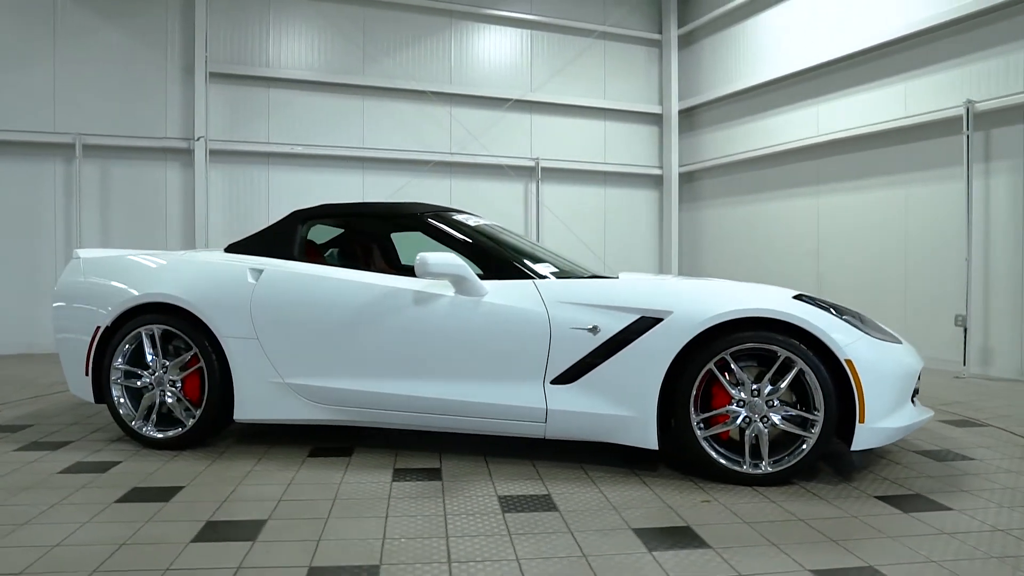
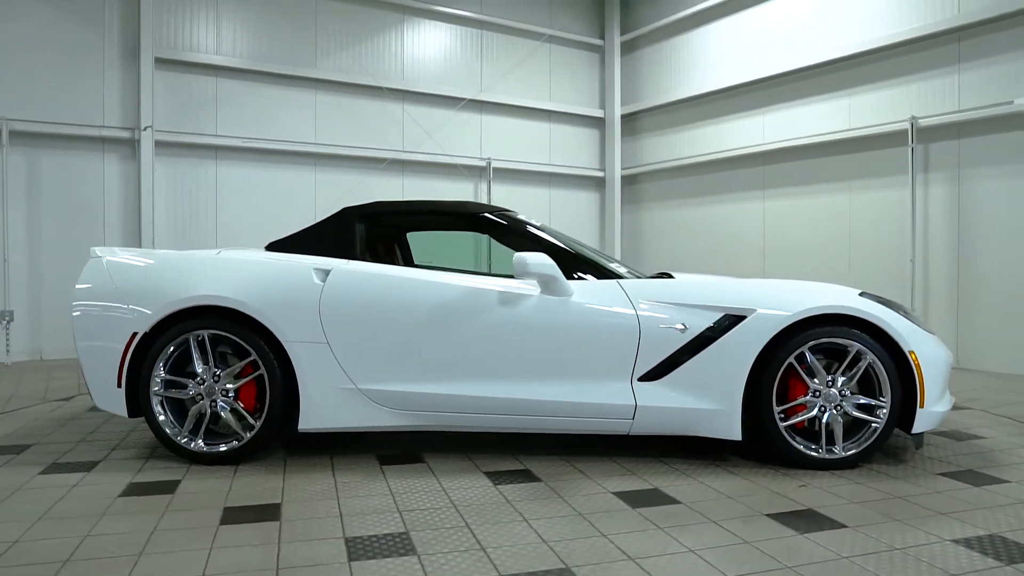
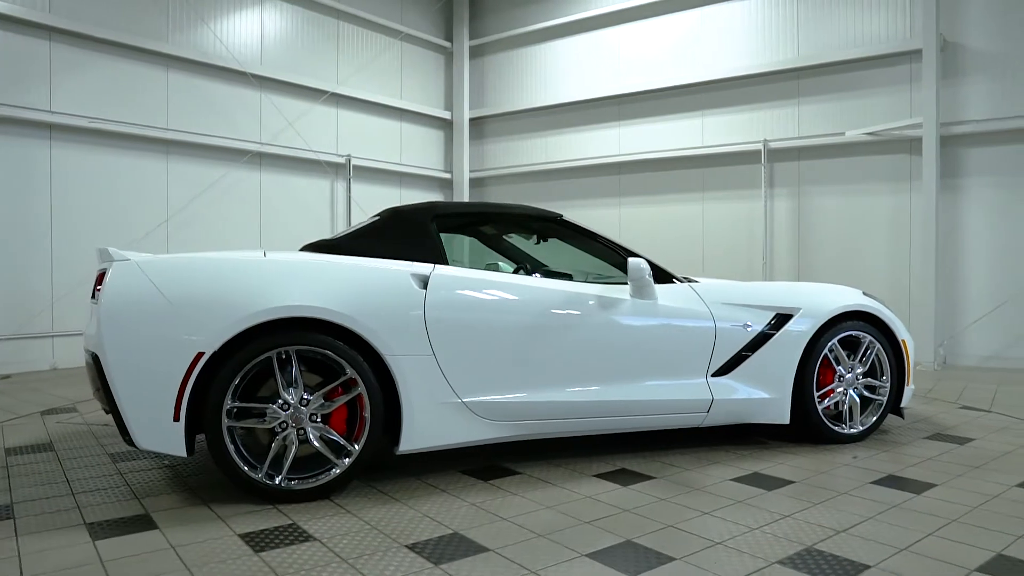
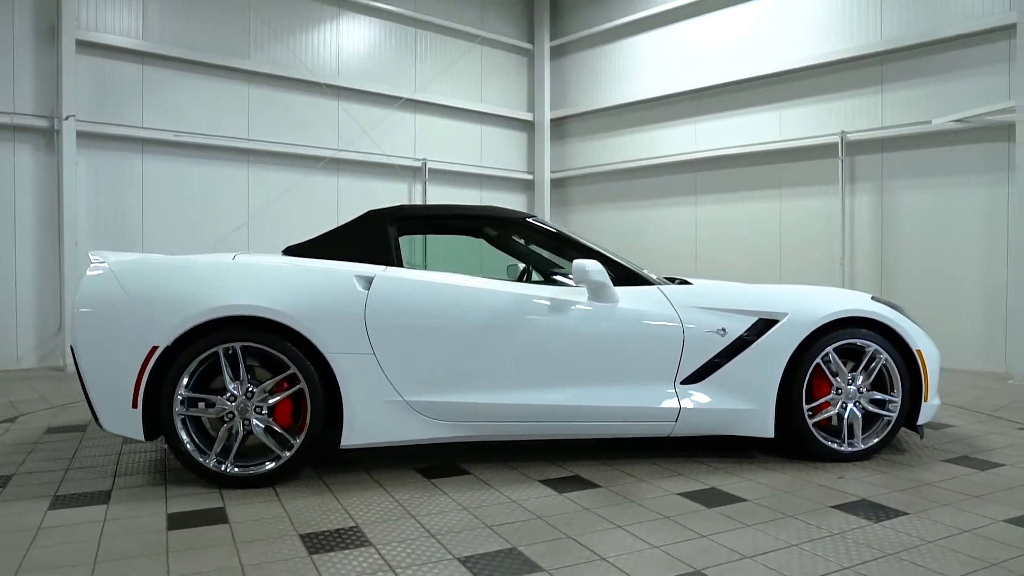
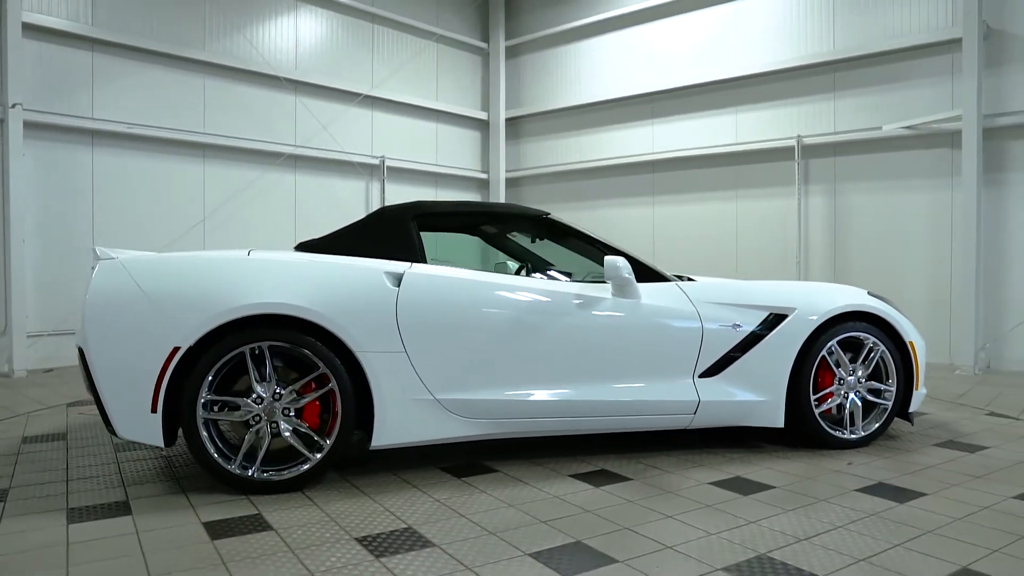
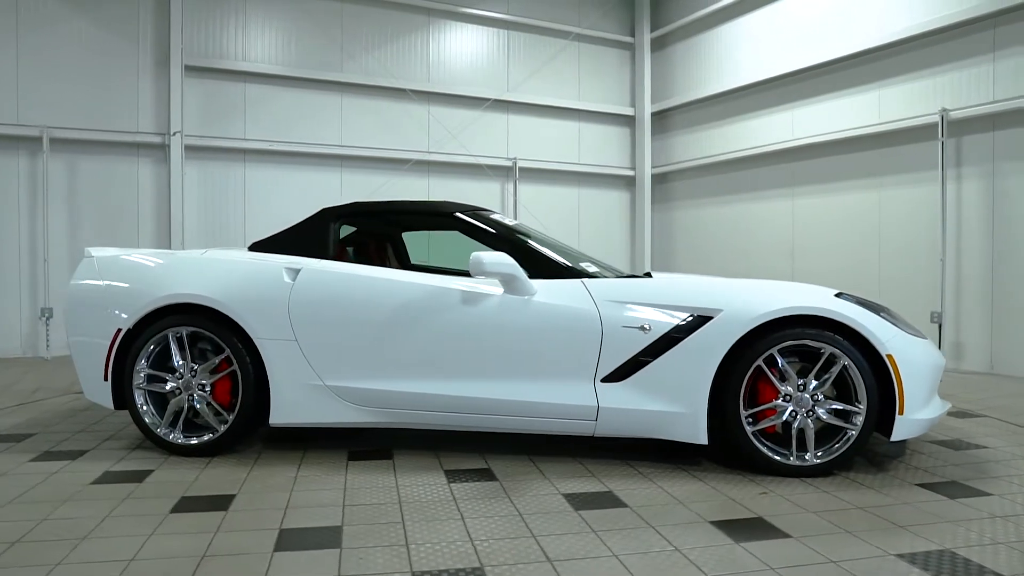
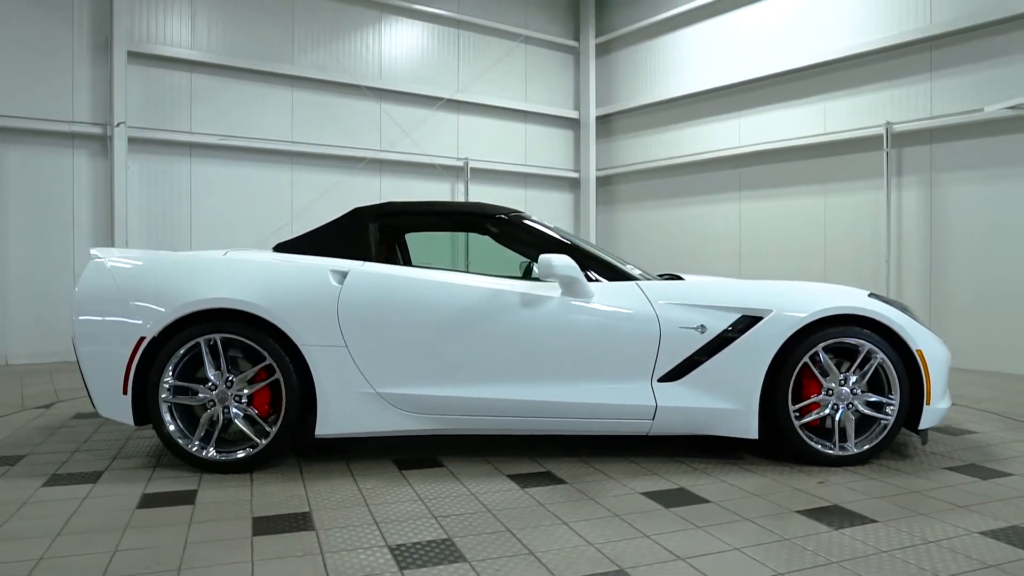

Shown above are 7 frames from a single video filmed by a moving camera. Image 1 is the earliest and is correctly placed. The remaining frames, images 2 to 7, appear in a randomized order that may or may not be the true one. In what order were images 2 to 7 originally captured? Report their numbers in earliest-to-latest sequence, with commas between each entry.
6, 2, 7, 4, 5, 3
